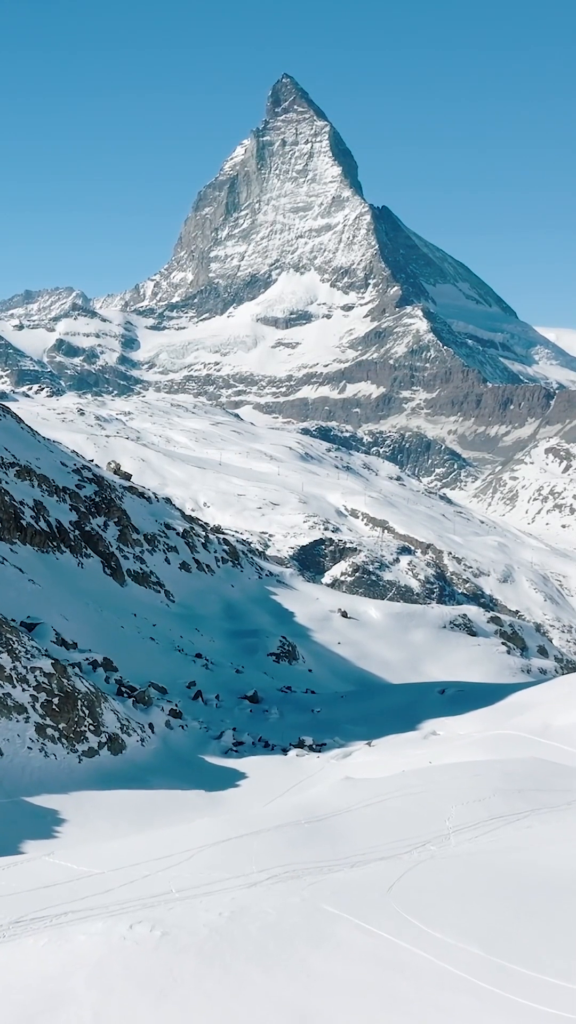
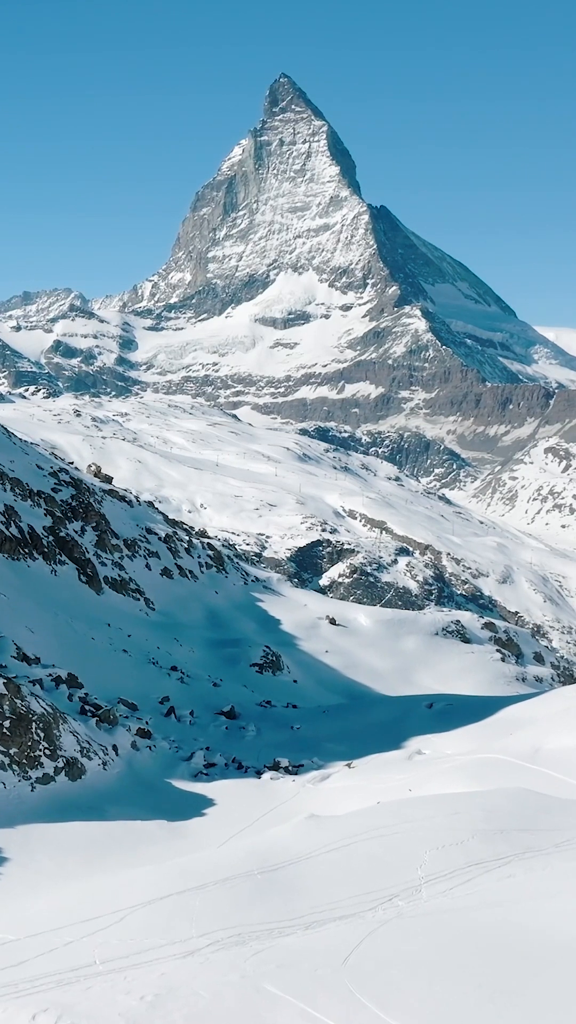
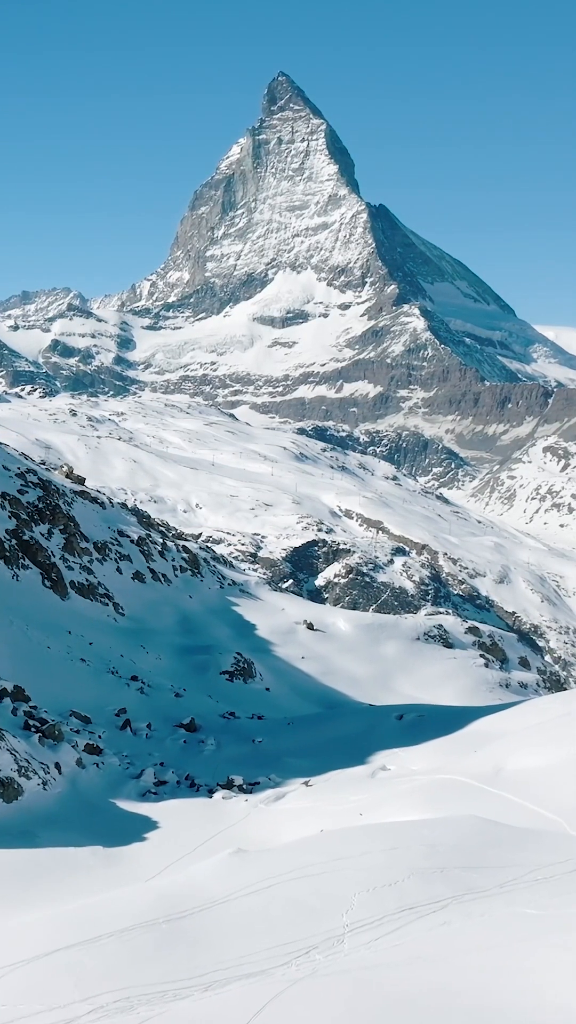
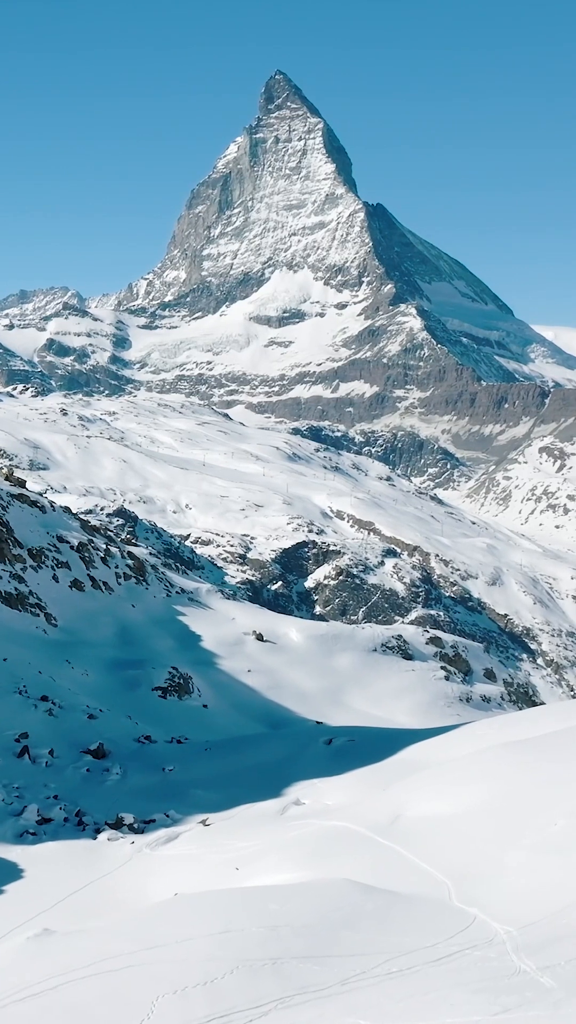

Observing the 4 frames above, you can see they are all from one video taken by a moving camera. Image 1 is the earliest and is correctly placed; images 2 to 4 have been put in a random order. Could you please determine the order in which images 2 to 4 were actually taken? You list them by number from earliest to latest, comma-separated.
2, 3, 4
